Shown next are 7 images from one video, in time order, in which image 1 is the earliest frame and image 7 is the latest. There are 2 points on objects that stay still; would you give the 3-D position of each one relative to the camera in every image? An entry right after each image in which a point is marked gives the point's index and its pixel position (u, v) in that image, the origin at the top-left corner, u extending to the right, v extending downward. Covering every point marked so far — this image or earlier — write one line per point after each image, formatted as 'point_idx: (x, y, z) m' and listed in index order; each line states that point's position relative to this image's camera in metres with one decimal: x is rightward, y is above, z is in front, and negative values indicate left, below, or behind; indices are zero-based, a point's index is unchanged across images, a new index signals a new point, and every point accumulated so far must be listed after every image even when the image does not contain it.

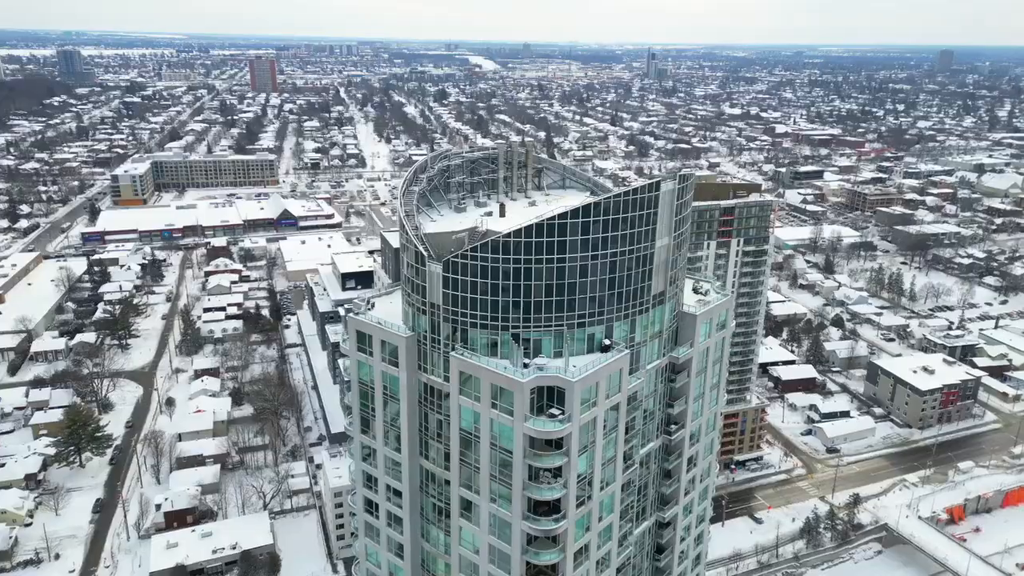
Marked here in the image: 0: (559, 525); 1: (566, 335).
0: (+1.0, -5.2, +16.0) m
1: (+1.3, -1.1, +16.7) m
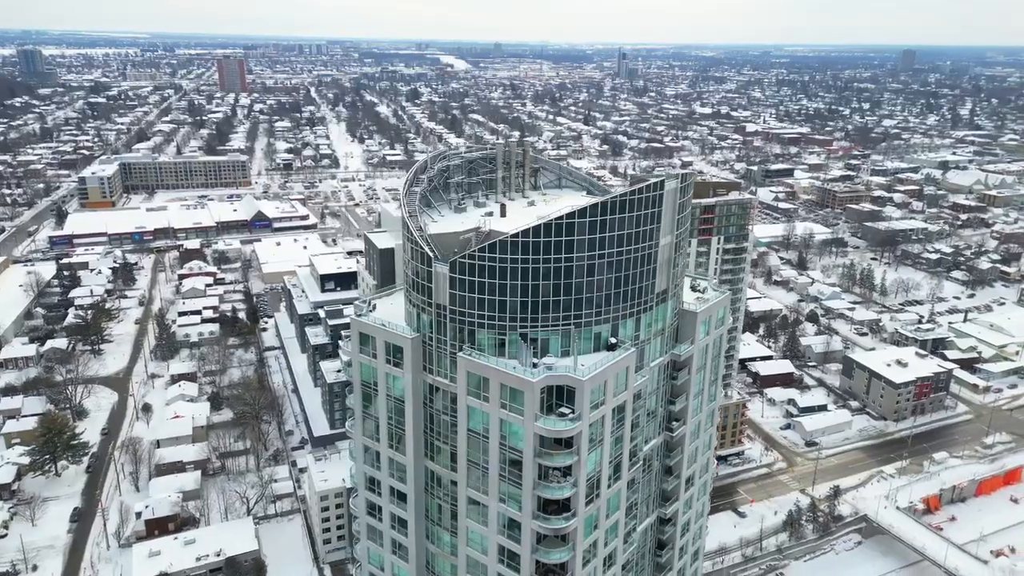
0: (+1.3, -5.2, +16.1) m
1: (+1.4, -1.1, +16.7) m
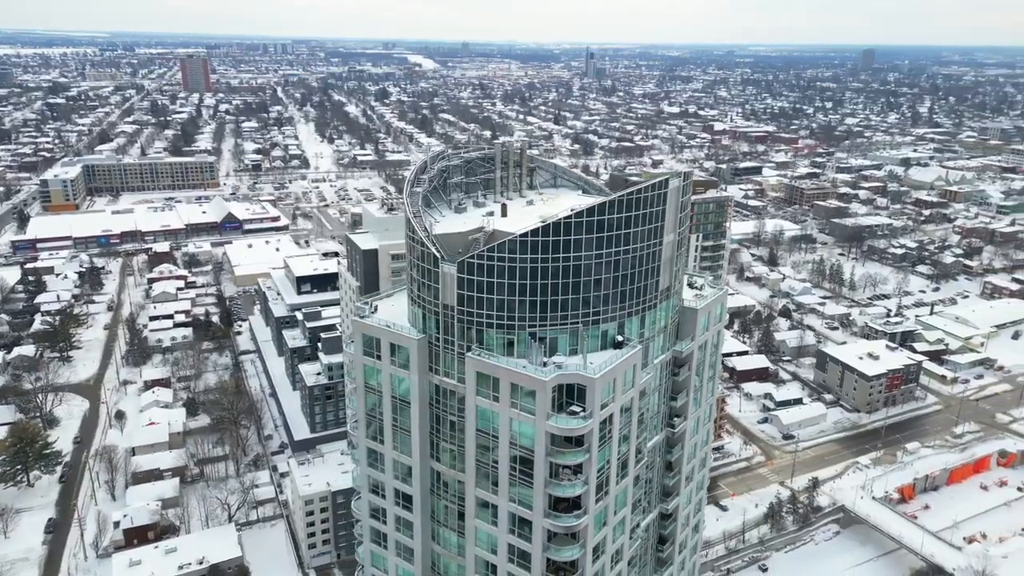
0: (+1.5, -5.1, +16.2) m
1: (+1.6, -1.1, +16.8) m
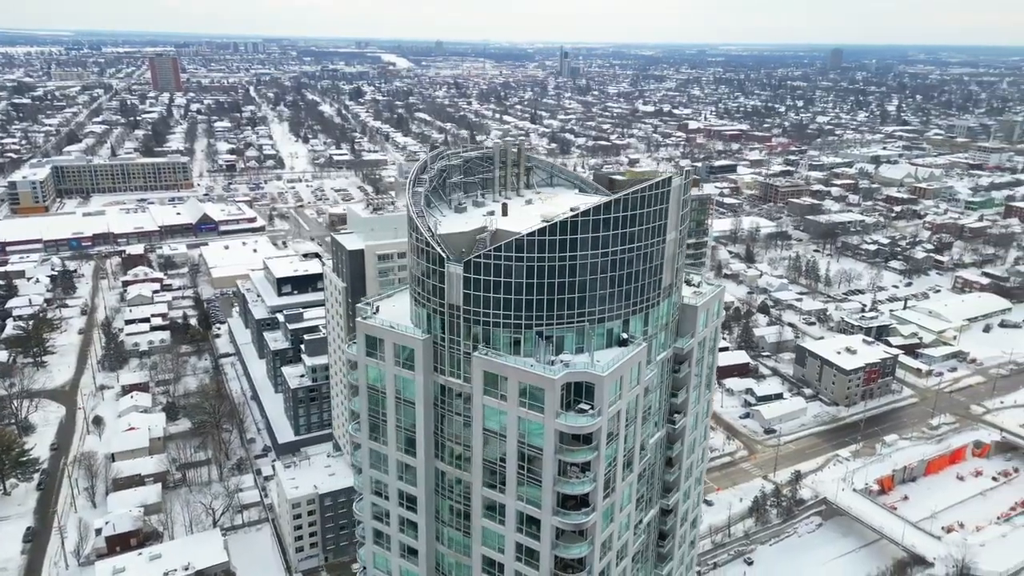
0: (+1.7, -5.1, +16.3) m
1: (+1.7, -1.0, +16.9) m
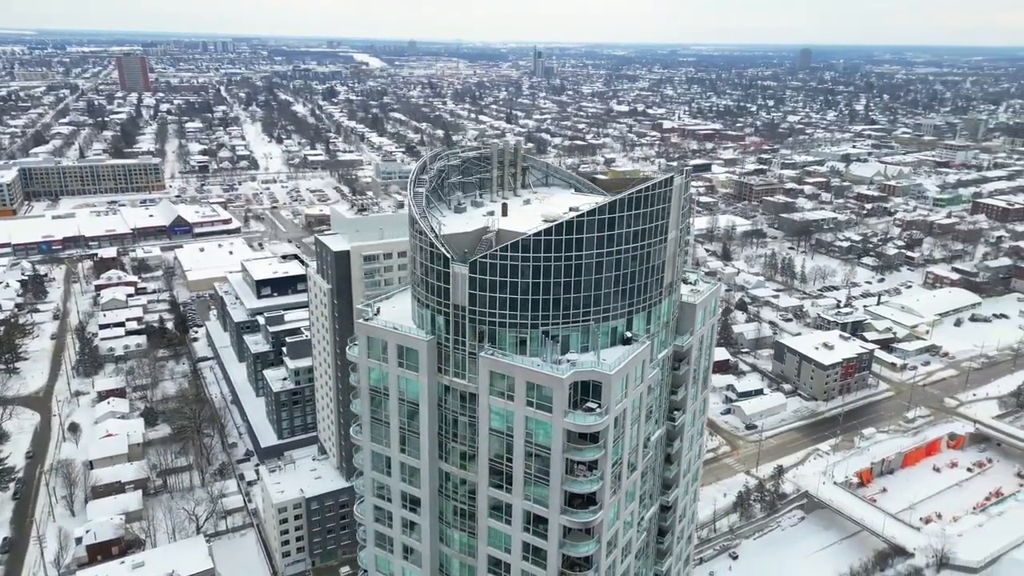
0: (+1.9, -5.1, +16.4) m
1: (+1.8, -1.0, +17.0) m
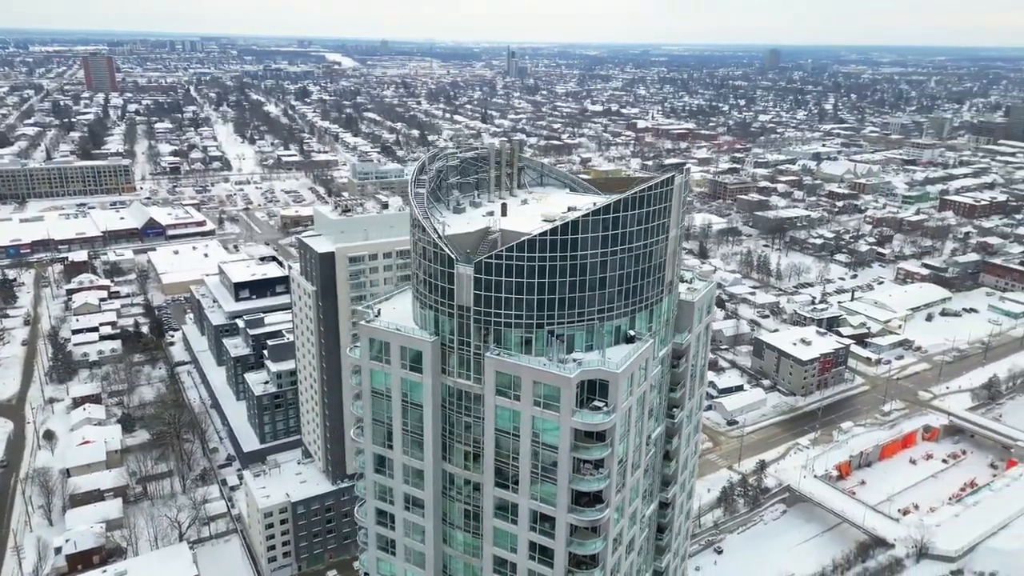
0: (+2.0, -5.1, +16.5) m
1: (+1.9, -1.0, +17.1) m
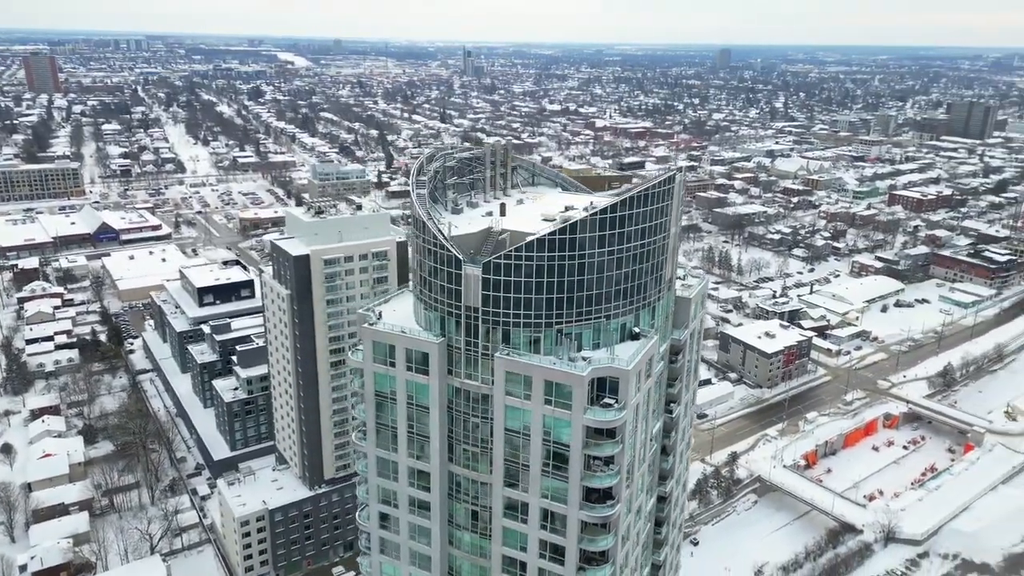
0: (+2.3, -5.0, +16.6) m
1: (+2.1, -0.9, +17.3) m
